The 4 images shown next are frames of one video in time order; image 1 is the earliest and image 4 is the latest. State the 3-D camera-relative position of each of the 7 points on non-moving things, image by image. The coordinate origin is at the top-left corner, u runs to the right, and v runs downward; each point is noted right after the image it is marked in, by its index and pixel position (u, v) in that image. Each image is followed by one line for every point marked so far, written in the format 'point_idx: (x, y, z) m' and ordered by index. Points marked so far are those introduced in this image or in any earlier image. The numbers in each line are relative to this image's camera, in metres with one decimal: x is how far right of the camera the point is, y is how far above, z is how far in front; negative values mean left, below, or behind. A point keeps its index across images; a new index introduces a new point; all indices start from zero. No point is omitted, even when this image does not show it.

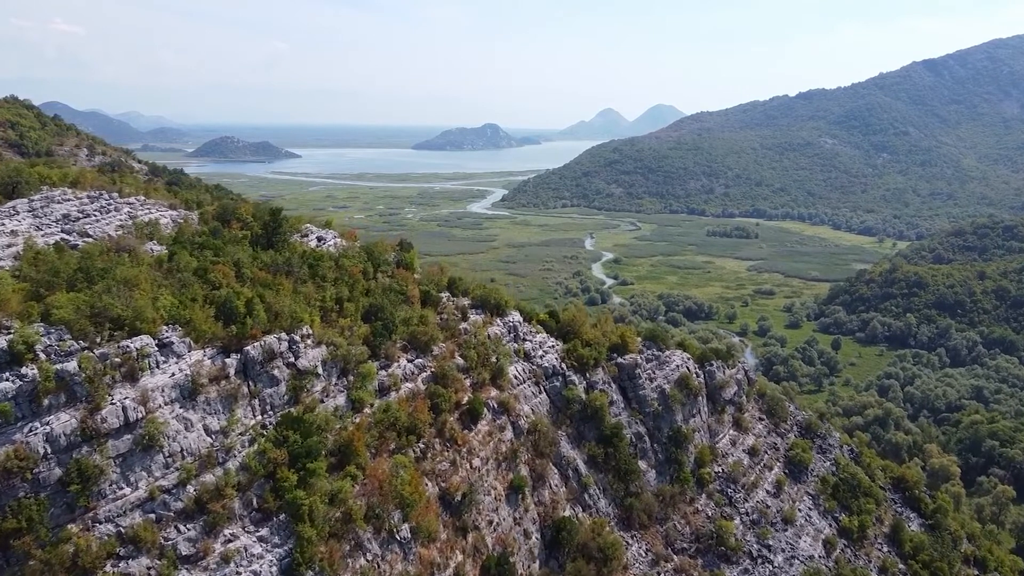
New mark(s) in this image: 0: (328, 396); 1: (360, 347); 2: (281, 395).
0: (-5.5, -3.2, +18.6) m
1: (-4.9, -1.9, +20.0) m
2: (-6.6, -3.0, +17.7) m
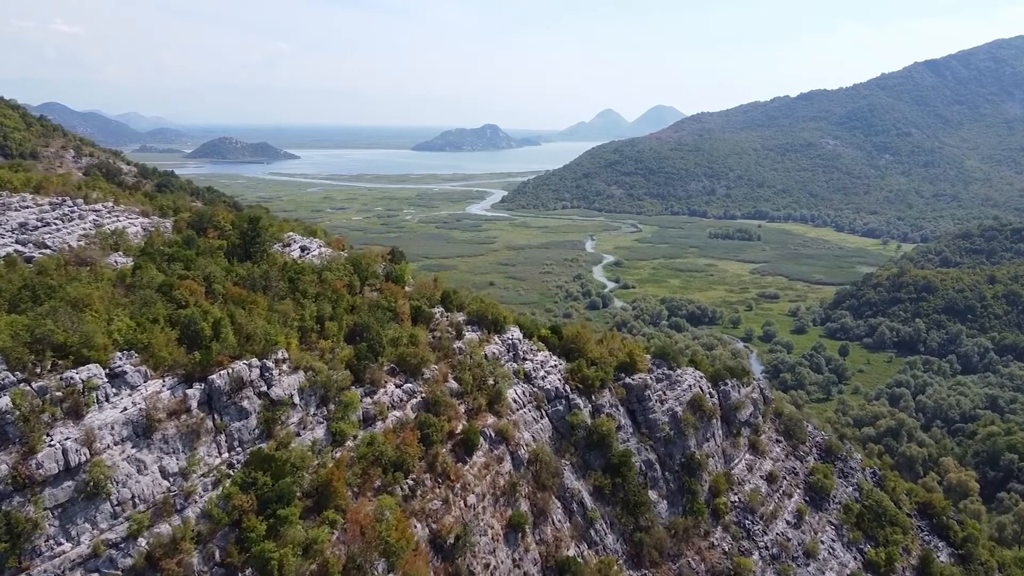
0: (-5.5, -3.8, +16.7) m
1: (-4.9, -2.4, +18.0) m
2: (-6.6, -3.6, +15.8) m
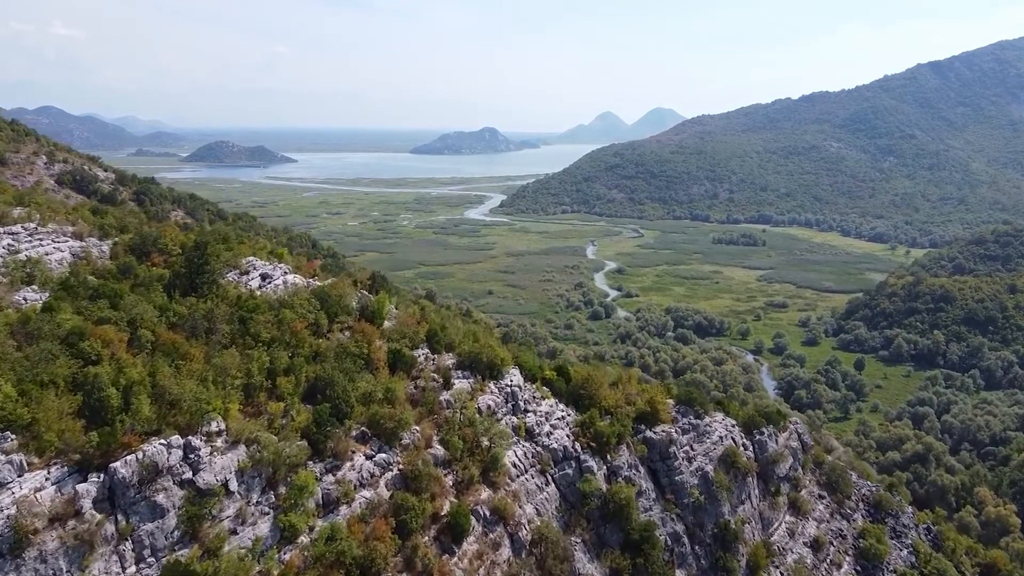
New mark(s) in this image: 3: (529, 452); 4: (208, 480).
0: (-5.5, -4.9, +12.9) m
1: (-4.9, -3.5, +14.3) m
2: (-6.6, -4.7, +12.0) m
3: (+0.5, -4.6, +17.8) m
4: (-6.2, -3.9, +12.8) m
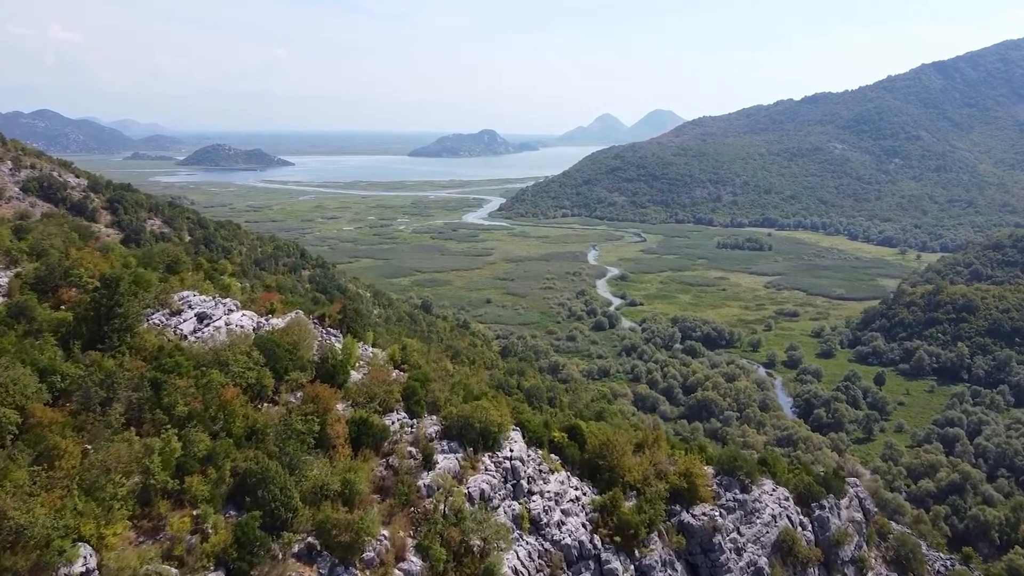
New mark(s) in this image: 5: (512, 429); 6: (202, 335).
0: (-5.5, -6.0, +8.7) m
1: (-4.9, -4.6, +10.1) m
2: (-6.6, -5.8, +7.9) m
3: (+0.5, -5.7, +13.7) m
4: (-6.2, -5.0, +8.6) m
5: (0.0, -3.7, +16.1) m
6: (-7.5, -1.1, +15.6) m
